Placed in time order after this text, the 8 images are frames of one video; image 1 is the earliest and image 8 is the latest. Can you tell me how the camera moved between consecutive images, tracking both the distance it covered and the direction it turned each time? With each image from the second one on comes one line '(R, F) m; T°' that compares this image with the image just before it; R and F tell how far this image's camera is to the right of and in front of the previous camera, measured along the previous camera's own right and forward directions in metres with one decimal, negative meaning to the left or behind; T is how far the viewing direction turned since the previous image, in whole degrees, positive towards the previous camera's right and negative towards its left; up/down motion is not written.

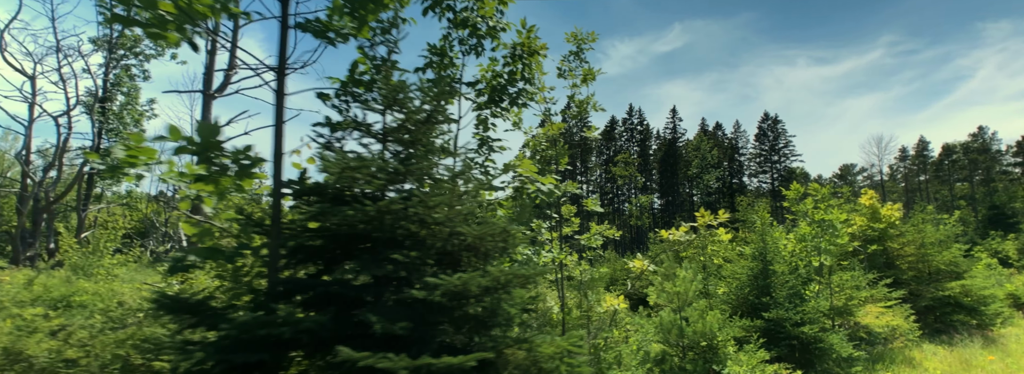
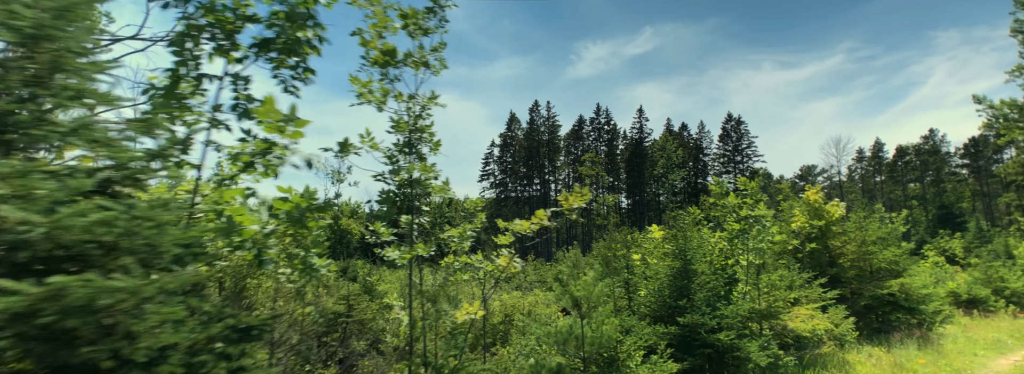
(+0.6, +0.5) m; +3°
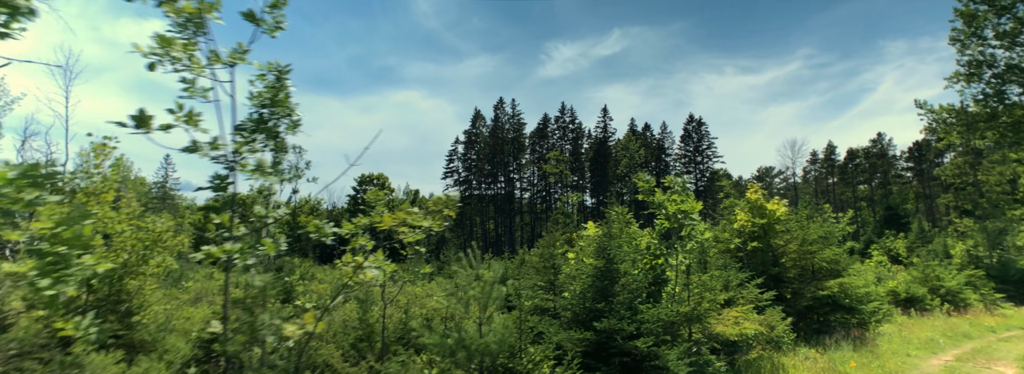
(+0.4, +0.3) m; +4°
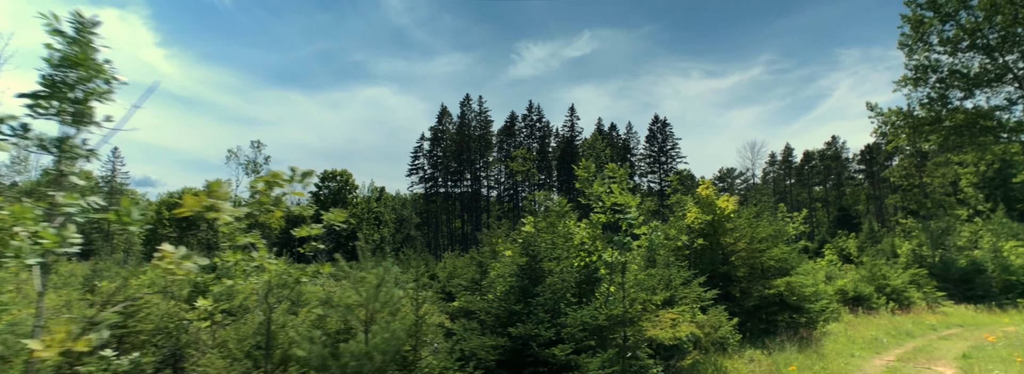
(+0.3, +0.4) m; +3°
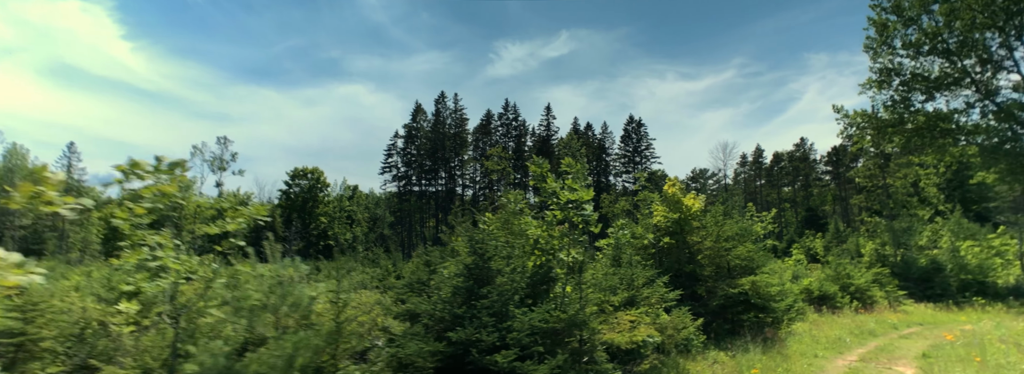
(+0.2, +0.2) m; +3°
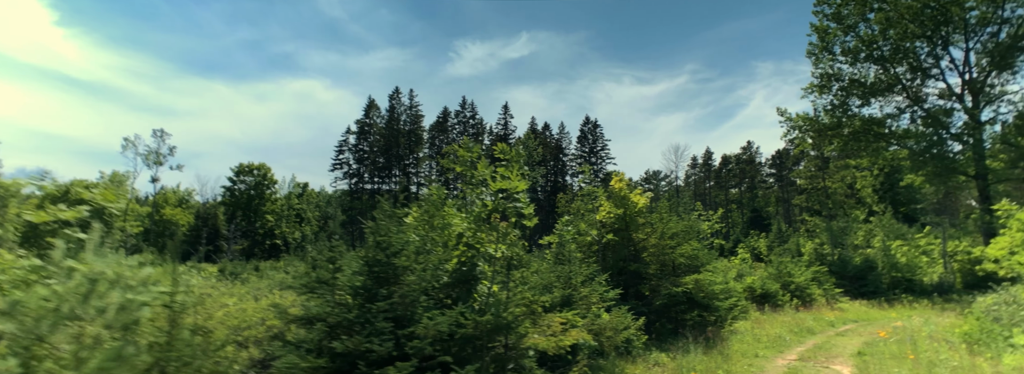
(+0.2, +0.4) m; +5°
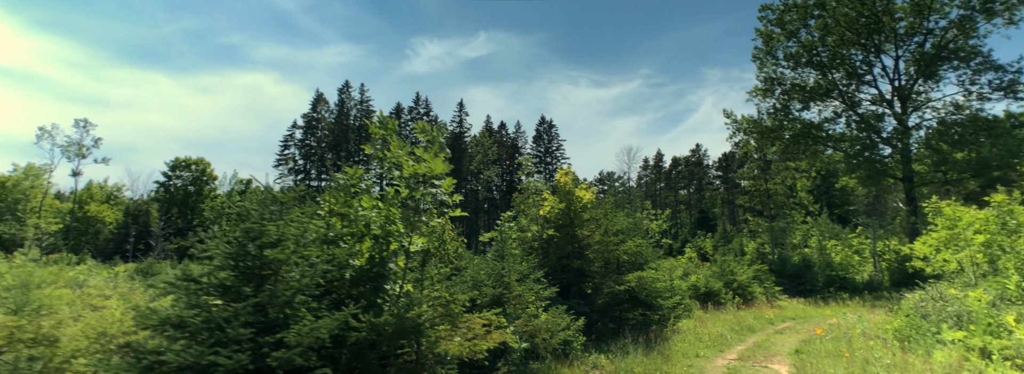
(+0.2, +0.3) m; +5°
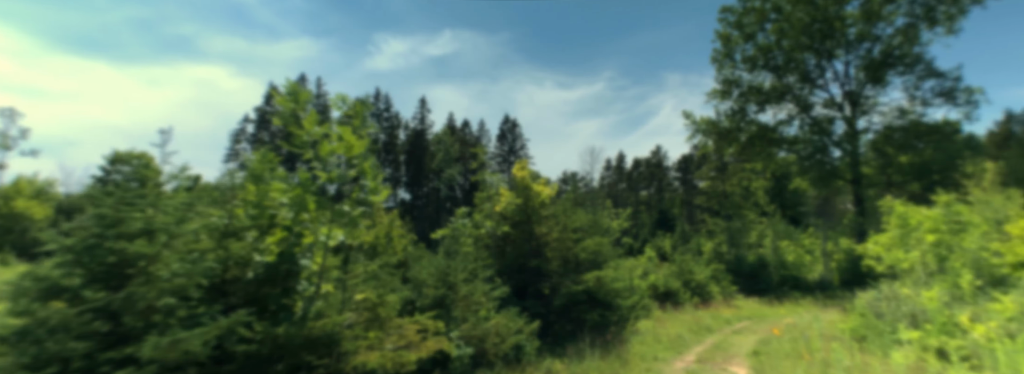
(+0.1, +0.4) m; +4°
